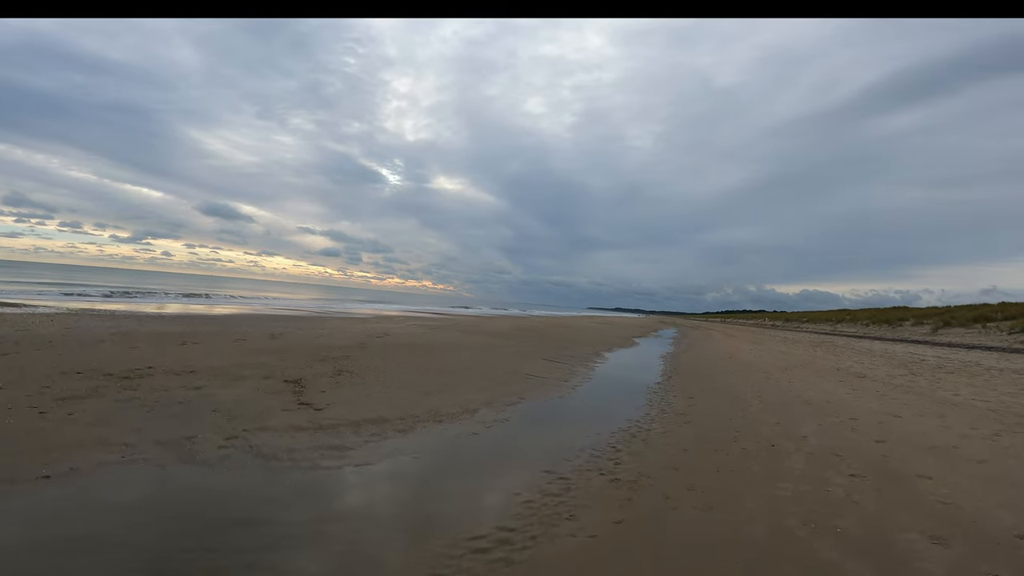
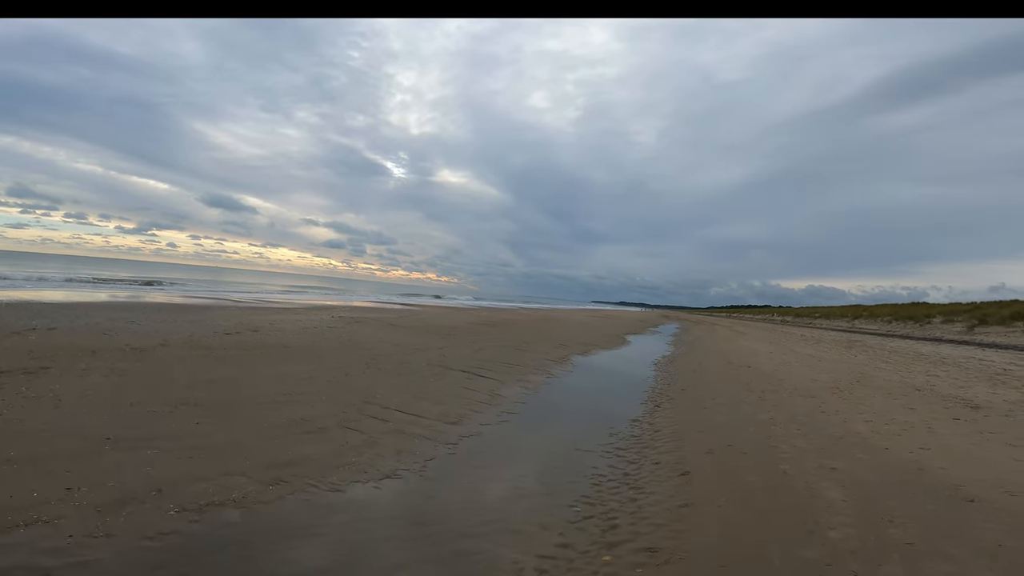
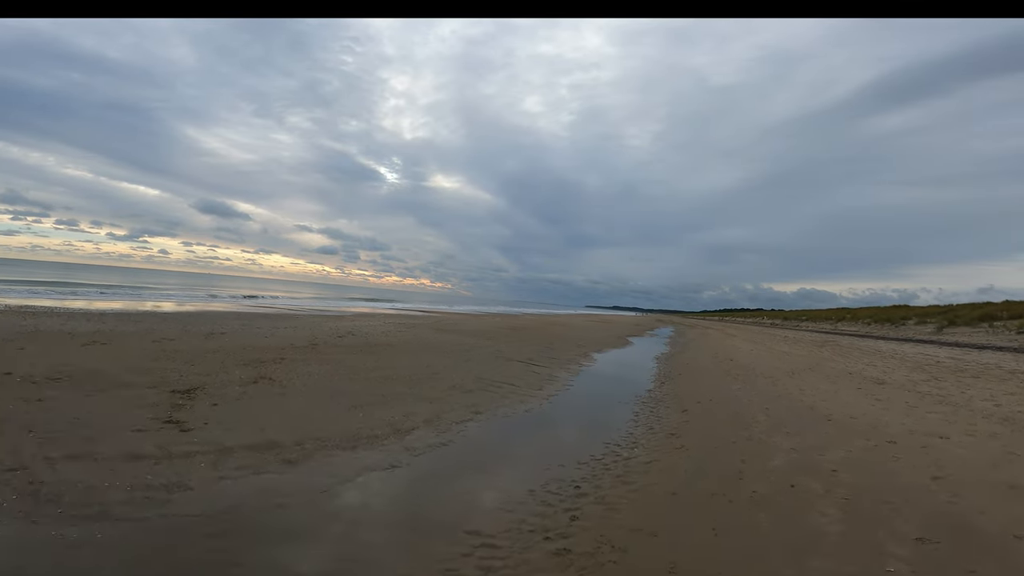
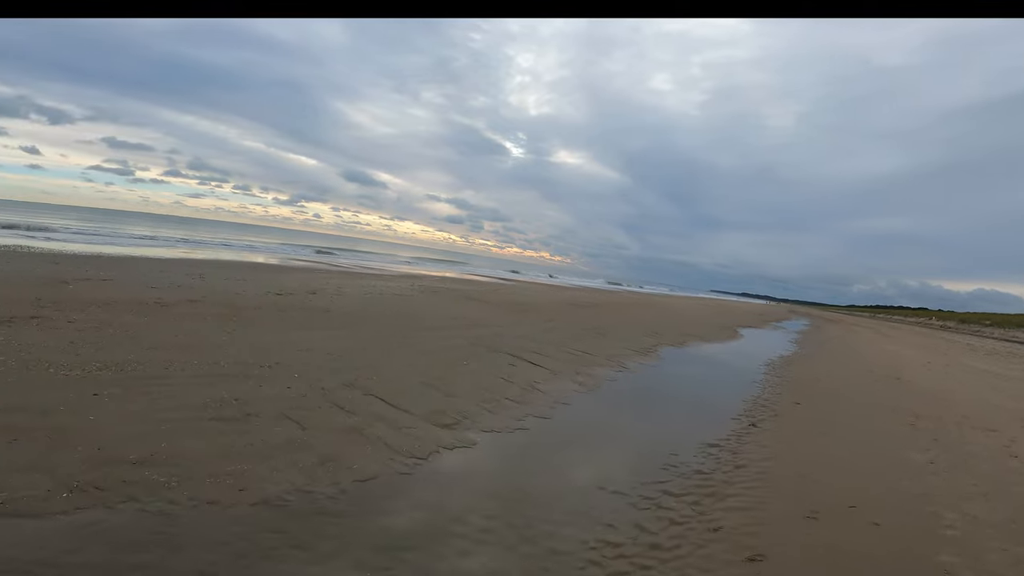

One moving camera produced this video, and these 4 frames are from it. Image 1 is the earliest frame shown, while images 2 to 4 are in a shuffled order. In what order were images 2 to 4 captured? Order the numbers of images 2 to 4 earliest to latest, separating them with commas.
3, 2, 4
